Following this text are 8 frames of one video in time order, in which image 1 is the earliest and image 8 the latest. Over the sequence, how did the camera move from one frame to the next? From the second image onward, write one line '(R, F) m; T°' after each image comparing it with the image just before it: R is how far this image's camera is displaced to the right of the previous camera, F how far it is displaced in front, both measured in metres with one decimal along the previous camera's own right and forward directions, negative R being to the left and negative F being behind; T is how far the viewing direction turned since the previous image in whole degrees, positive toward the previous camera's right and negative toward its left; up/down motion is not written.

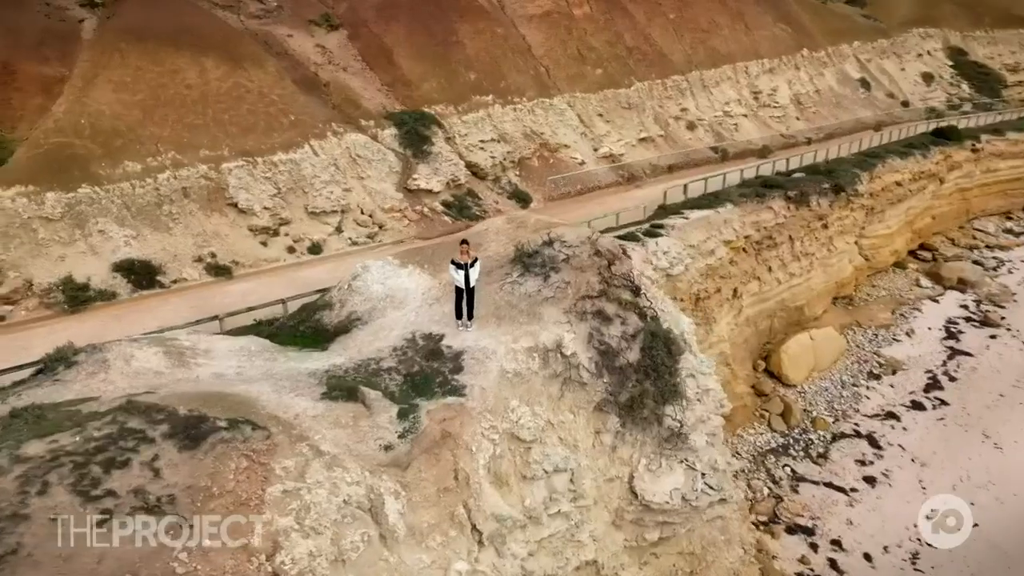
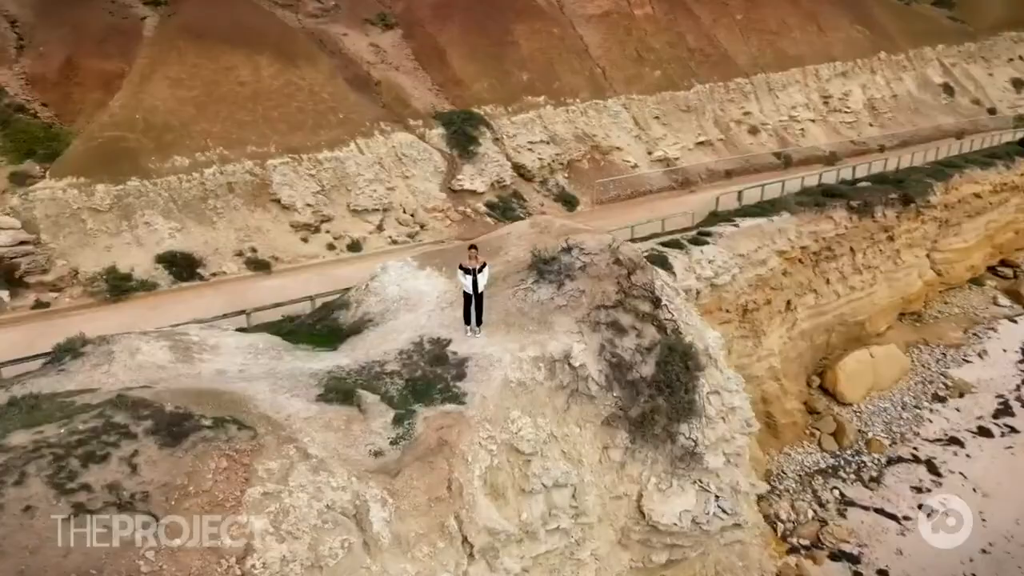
(+0.8, +0.3) m; -5°
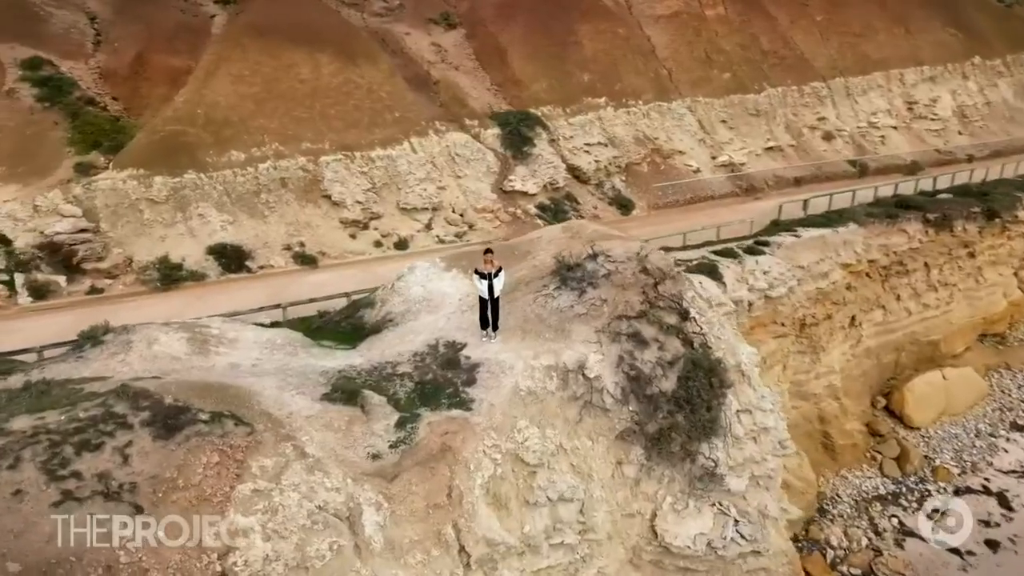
(+0.8, +0.3) m; -5°
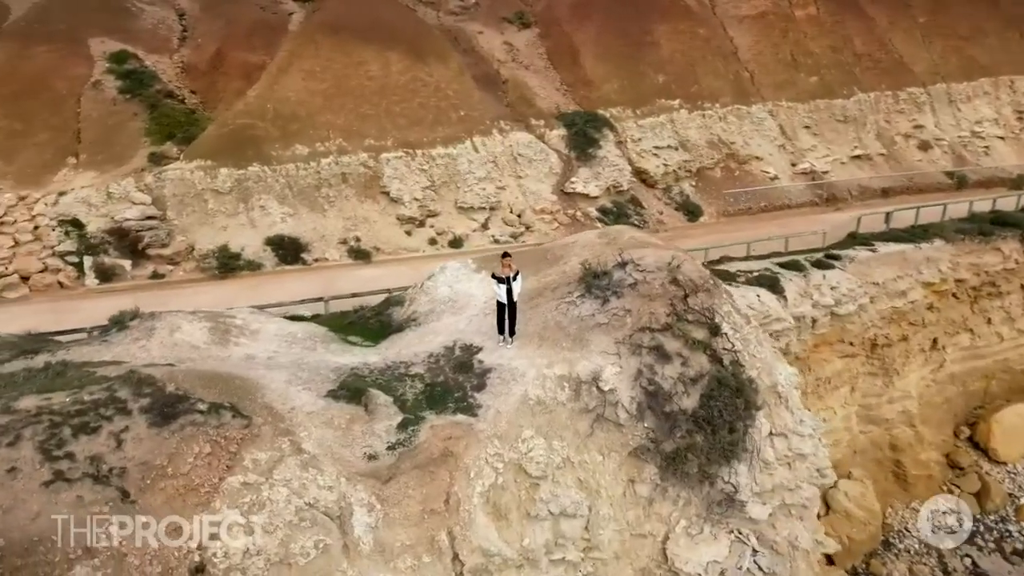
(+0.9, +0.3) m; -7°
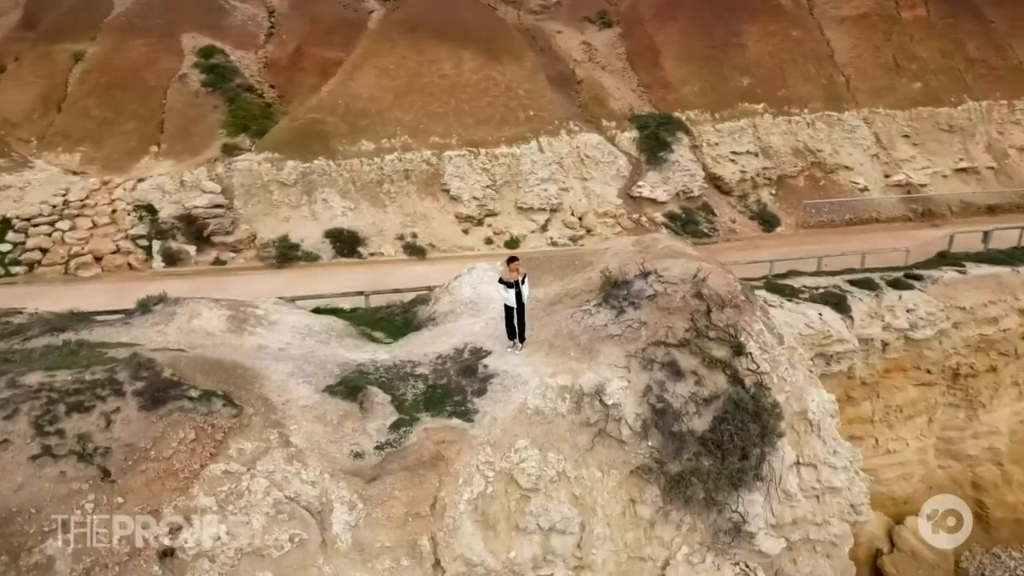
(+1.1, +0.3) m; -7°
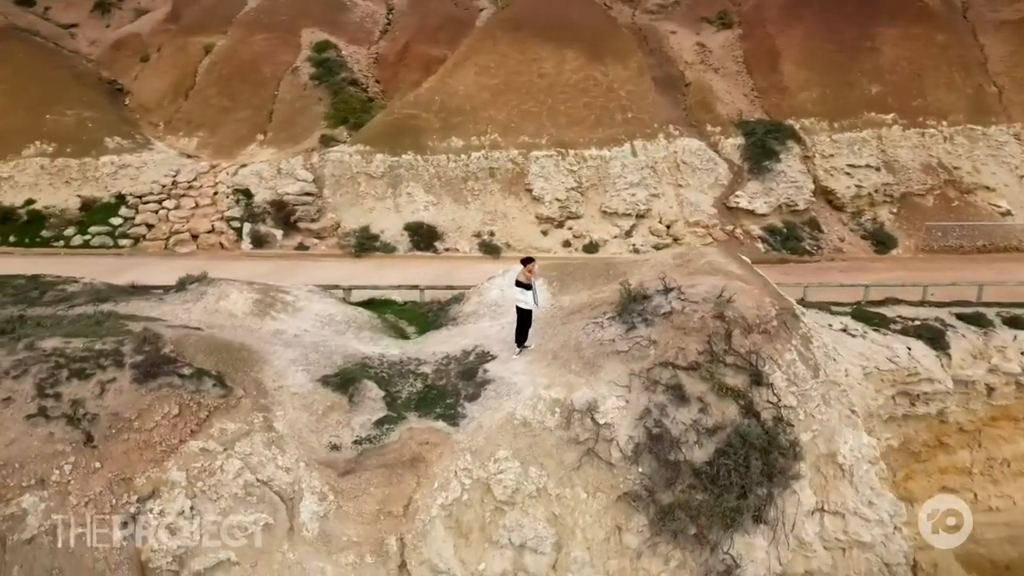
(+1.7, +0.4) m; -11°
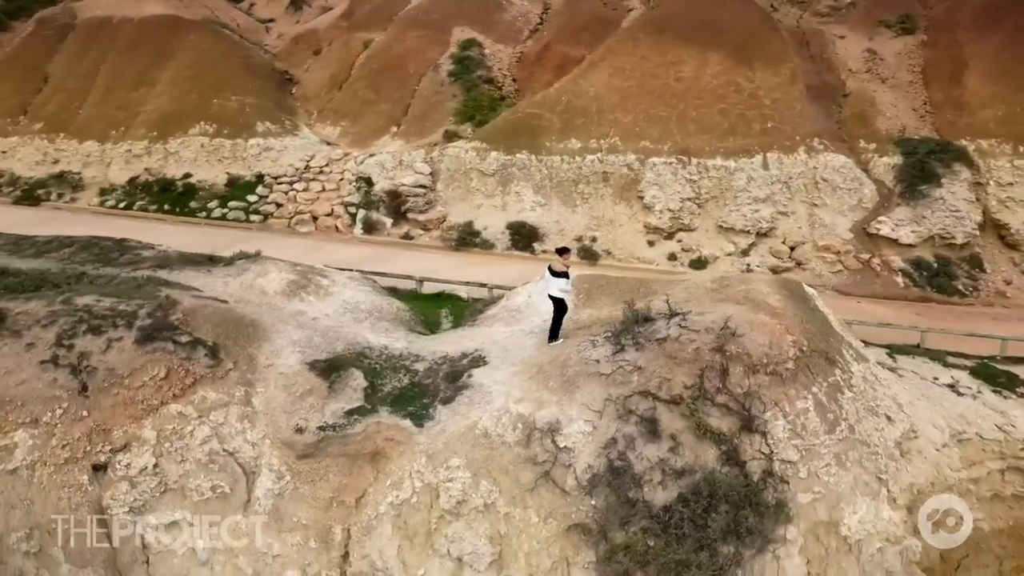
(+2.5, +0.6) m; -15°
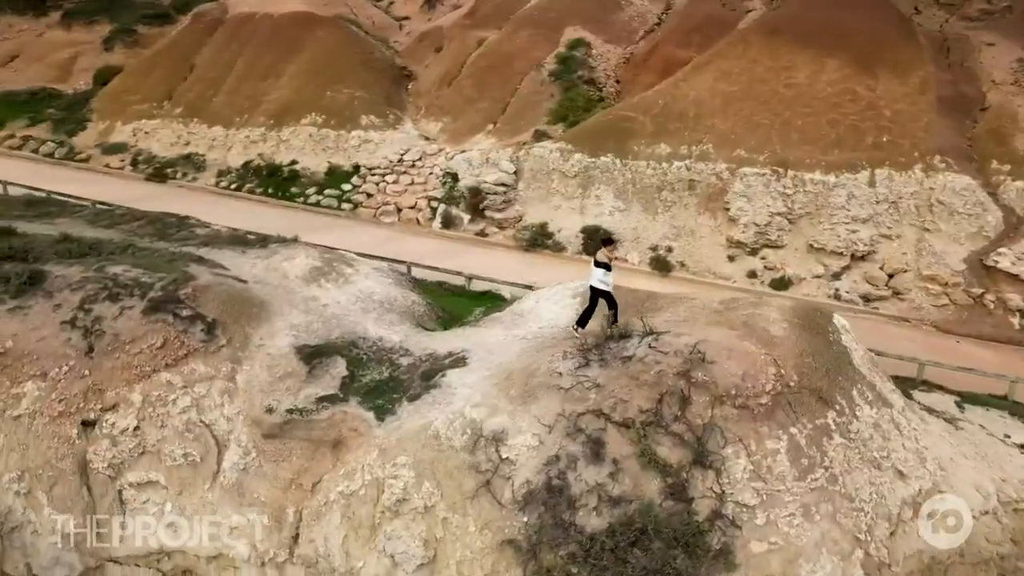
(+2.1, +0.4) m; -12°
